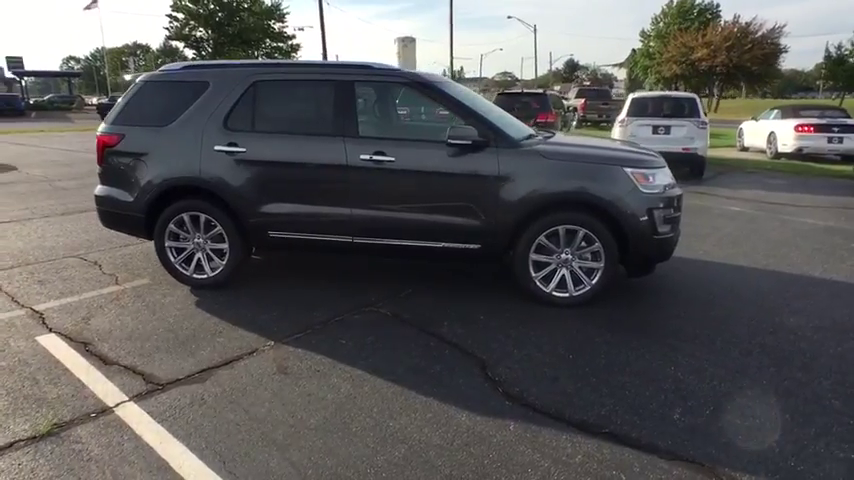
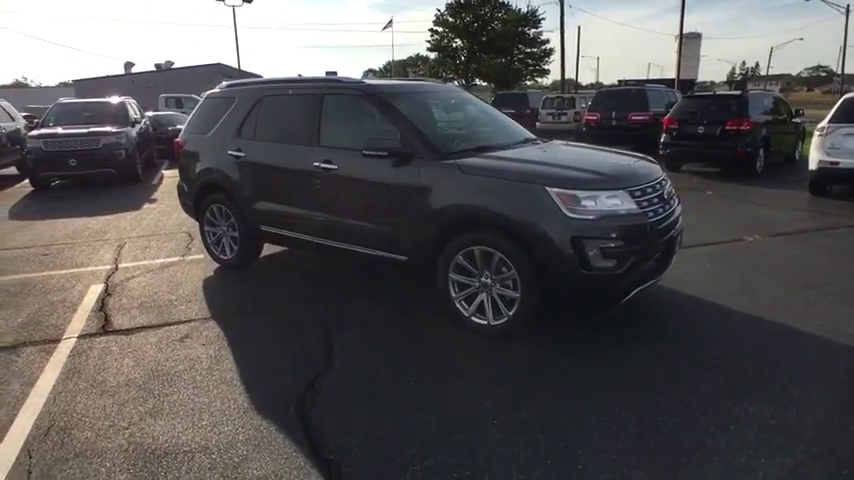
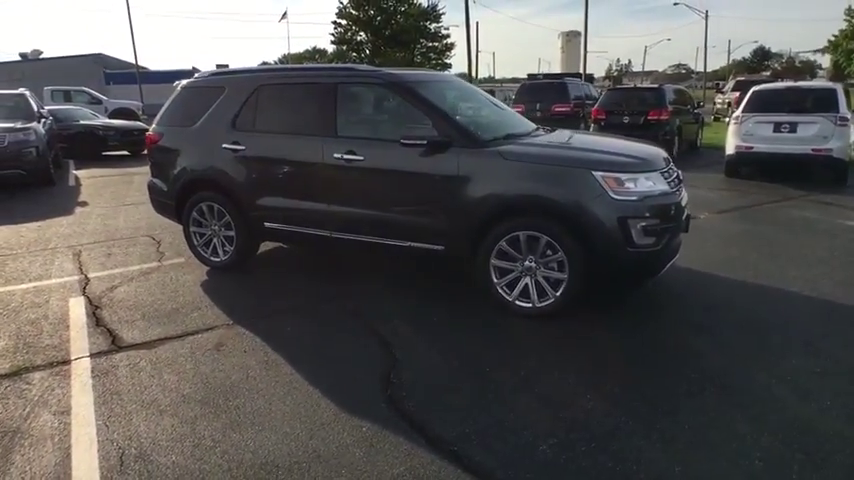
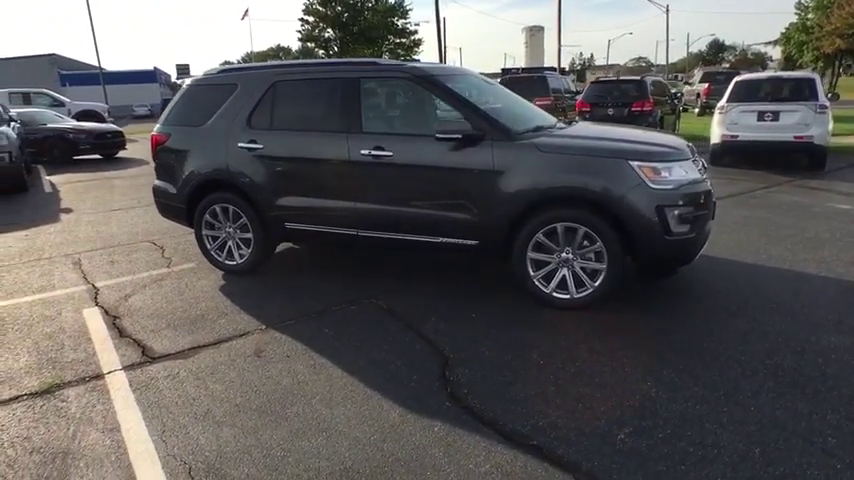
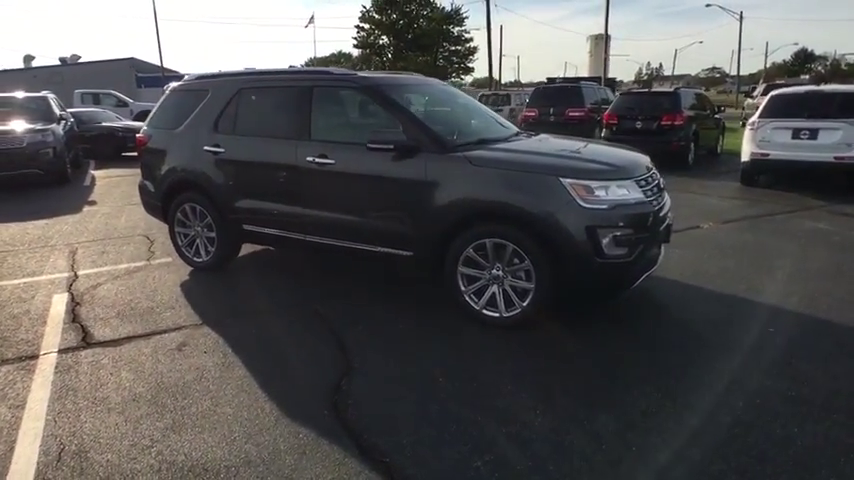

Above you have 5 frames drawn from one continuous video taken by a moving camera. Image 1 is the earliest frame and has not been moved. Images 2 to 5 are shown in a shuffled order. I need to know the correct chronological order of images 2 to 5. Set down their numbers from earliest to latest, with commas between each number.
4, 3, 5, 2
